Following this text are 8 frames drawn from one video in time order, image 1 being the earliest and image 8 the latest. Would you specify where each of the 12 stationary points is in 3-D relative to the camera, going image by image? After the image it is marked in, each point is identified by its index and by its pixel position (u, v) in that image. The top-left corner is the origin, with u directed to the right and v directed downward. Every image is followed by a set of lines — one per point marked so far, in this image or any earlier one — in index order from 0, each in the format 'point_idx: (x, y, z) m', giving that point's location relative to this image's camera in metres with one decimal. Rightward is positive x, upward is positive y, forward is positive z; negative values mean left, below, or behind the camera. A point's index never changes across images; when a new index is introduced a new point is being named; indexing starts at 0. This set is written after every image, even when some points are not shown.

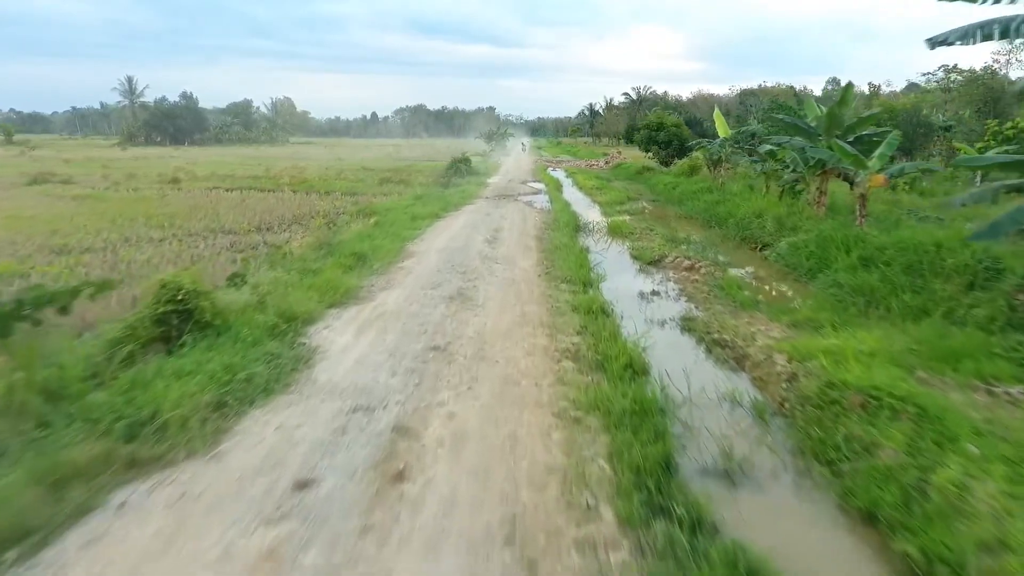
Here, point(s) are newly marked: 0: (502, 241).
0: (-0.2, +0.8, +10.6) m
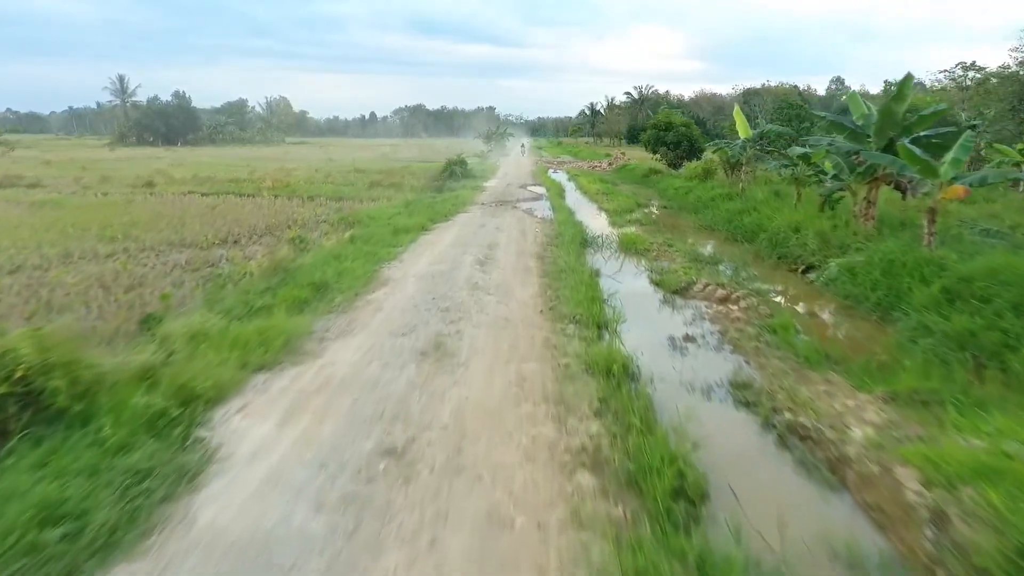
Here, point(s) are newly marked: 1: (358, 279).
0: (-0.2, +0.4, +8.9) m
1: (-1.8, +0.1, +7.6) m
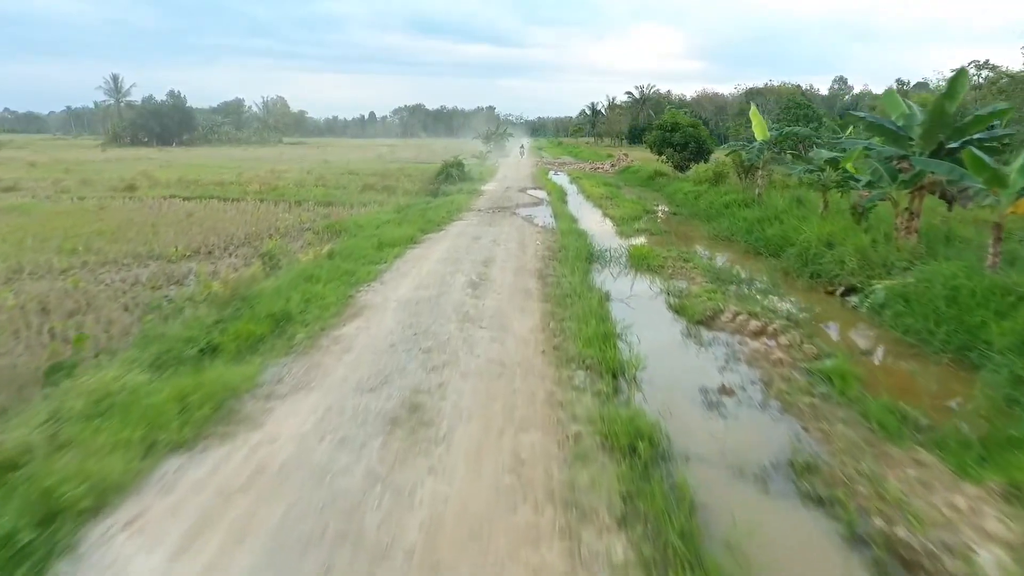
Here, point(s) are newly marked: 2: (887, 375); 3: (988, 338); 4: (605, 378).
0: (-0.3, 0.0, +7.8) m
1: (-1.9, -0.2, +6.5) m
2: (+3.1, -0.7, +5.3) m
3: (+4.0, -0.4, +5.4) m
4: (+0.7, -0.7, +5.0) m
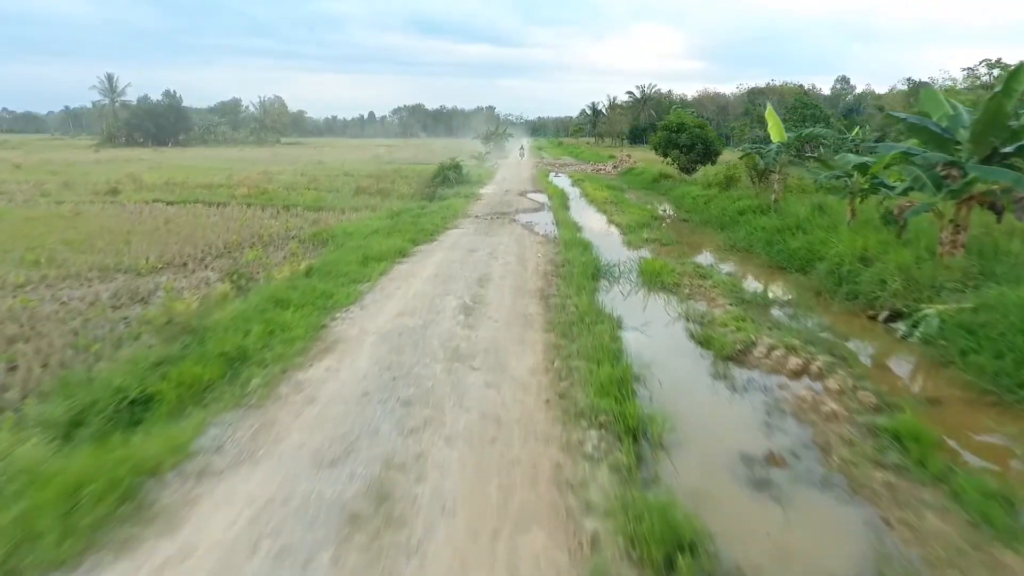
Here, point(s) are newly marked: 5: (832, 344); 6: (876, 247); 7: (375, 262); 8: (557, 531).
0: (-0.3, -0.2, +6.9) m
1: (-1.9, -0.5, +5.5) m
2: (+3.1, -1.0, +4.4) m
3: (+4.0, -0.7, +4.4) m
4: (+0.7, -1.0, +4.0) m
5: (+3.1, -0.5, +6.1) m
6: (+4.7, +0.5, +8.3) m
7: (-1.9, +0.4, +9.0) m
8: (+0.2, -1.2, +3.1) m
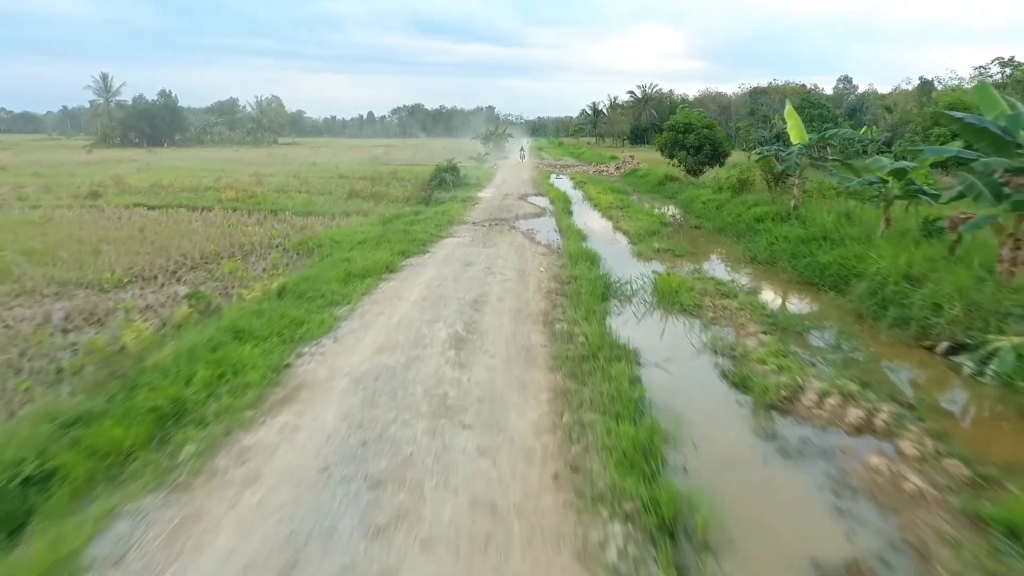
0: (-0.3, -0.5, +5.9) m
1: (-1.9, -0.7, +4.5) m
2: (+3.1, -1.2, +3.4) m
3: (+4.0, -1.0, +3.5) m
4: (+0.7, -1.2, +3.0) m
5: (+3.1, -0.8, +5.2) m
6: (+4.7, +0.3, +7.4) m
7: (-1.9, +0.1, +8.0) m
8: (+0.2, -1.4, +2.1) m
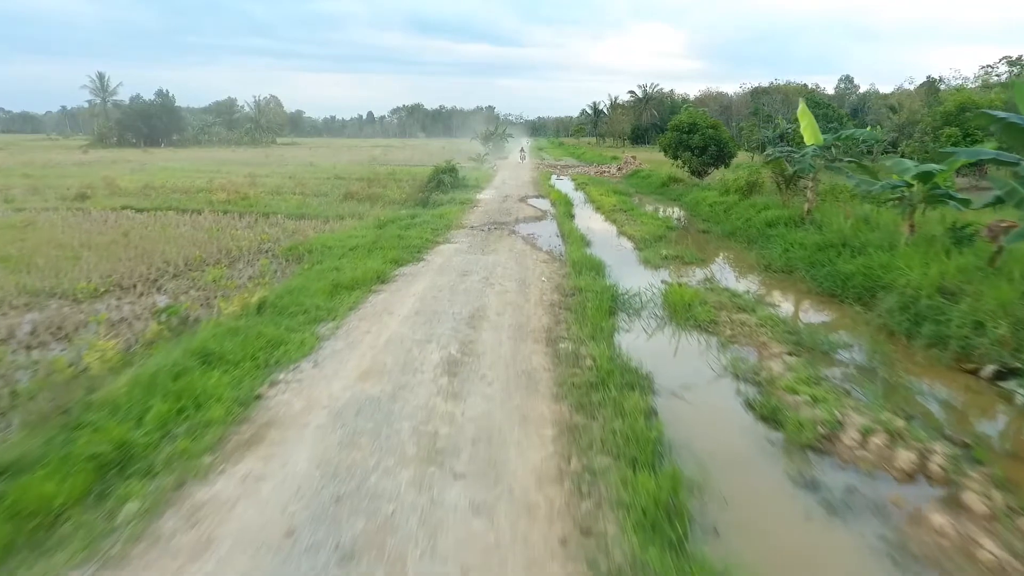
0: (-0.3, -0.6, +5.3) m
1: (-1.9, -0.9, +4.0) m
2: (+3.1, -1.4, +2.8) m
3: (+4.0, -1.1, +2.9) m
4: (+0.7, -1.4, +2.5) m
5: (+3.1, -0.9, +4.6) m
6: (+4.7, +0.1, +6.8) m
7: (-1.9, 0.0, +7.4) m
8: (+0.2, -1.6, +1.6) m
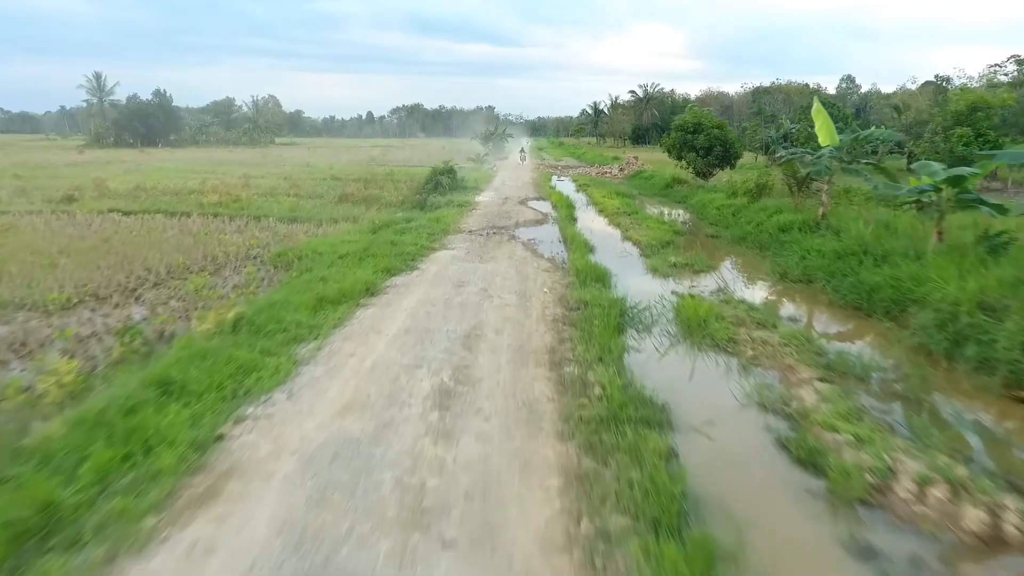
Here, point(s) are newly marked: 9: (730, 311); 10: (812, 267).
0: (-0.3, -0.8, +4.7) m
1: (-1.9, -1.0, +3.4) m
2: (+3.1, -1.5, +2.2) m
3: (+4.0, -1.3, +2.3) m
4: (+0.7, -1.5, +1.9) m
5: (+3.1, -1.1, +4.0) m
6: (+4.7, 0.0, +6.2) m
7: (-1.9, -0.2, +6.8) m
8: (+0.2, -1.7, +1.0) m
9: (+2.4, -0.3, +7.1) m
10: (+4.2, +0.3, +9.0) m
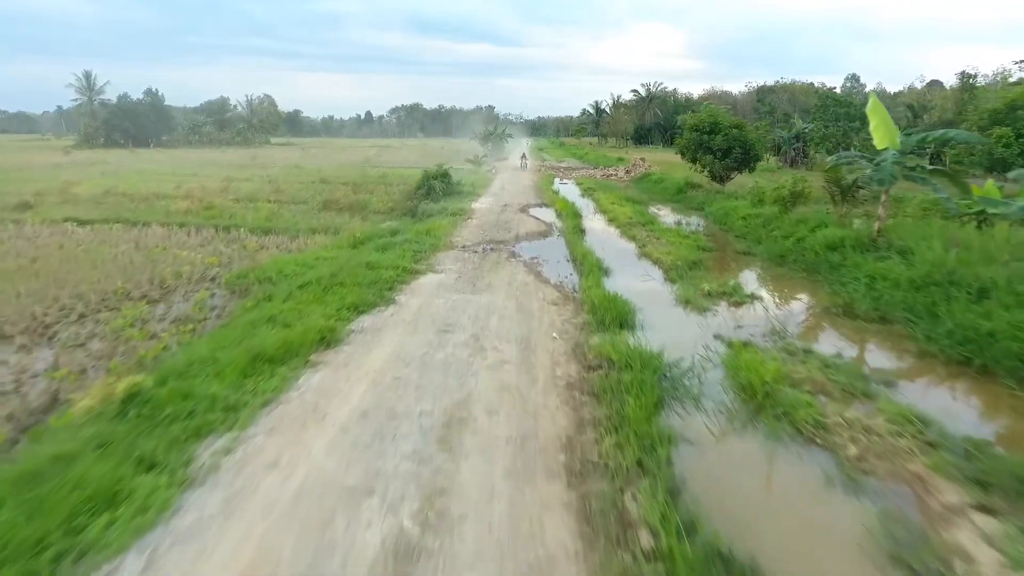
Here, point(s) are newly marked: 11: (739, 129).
0: (-0.3, -1.2, +3.0) m
1: (-1.9, -1.5, +1.6) m
2: (+3.1, -2.0, +0.5) m
3: (+4.0, -1.7, +0.5) m
4: (+0.7, -2.0, +0.1) m
5: (+3.1, -1.5, +2.3) m
6: (+4.7, -0.5, +4.5) m
7: (-1.9, -0.6, +5.1) m
8: (+0.2, -2.2, -0.8) m
9: (+2.4, -0.7, +5.4) m
10: (+4.2, -0.2, +7.2) m
11: (+6.8, +4.7, +19.1) m
